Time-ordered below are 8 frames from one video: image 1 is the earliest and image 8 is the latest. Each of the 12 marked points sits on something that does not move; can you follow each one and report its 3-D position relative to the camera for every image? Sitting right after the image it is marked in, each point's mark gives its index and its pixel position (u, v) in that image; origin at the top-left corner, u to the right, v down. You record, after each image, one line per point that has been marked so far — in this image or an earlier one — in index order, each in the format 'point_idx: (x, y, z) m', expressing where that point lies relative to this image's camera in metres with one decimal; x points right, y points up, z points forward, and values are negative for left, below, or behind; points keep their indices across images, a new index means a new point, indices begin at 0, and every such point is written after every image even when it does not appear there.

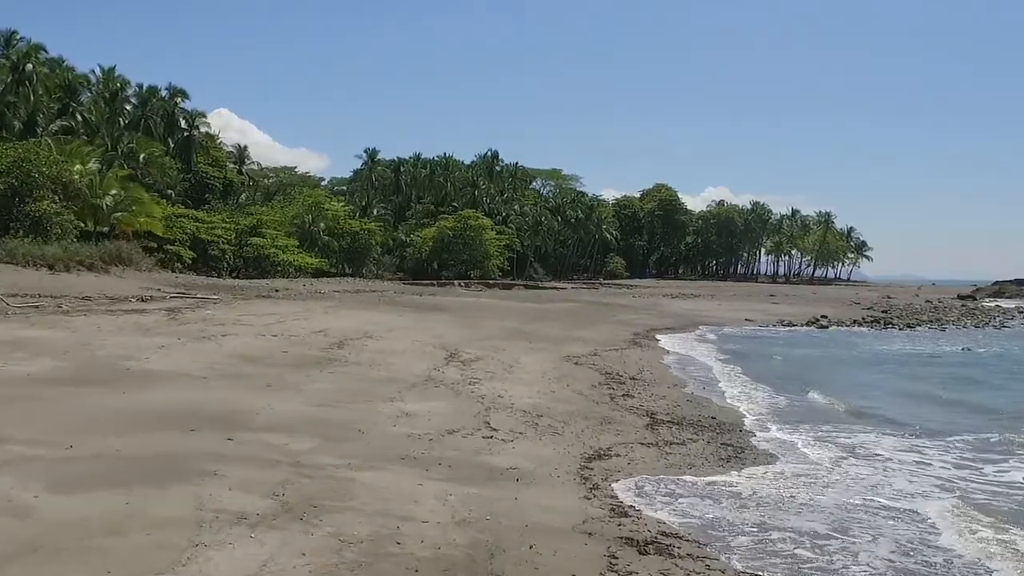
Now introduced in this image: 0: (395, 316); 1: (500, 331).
0: (-2.6, -0.6, +19.5) m
1: (-0.3, -0.9, +18.1) m
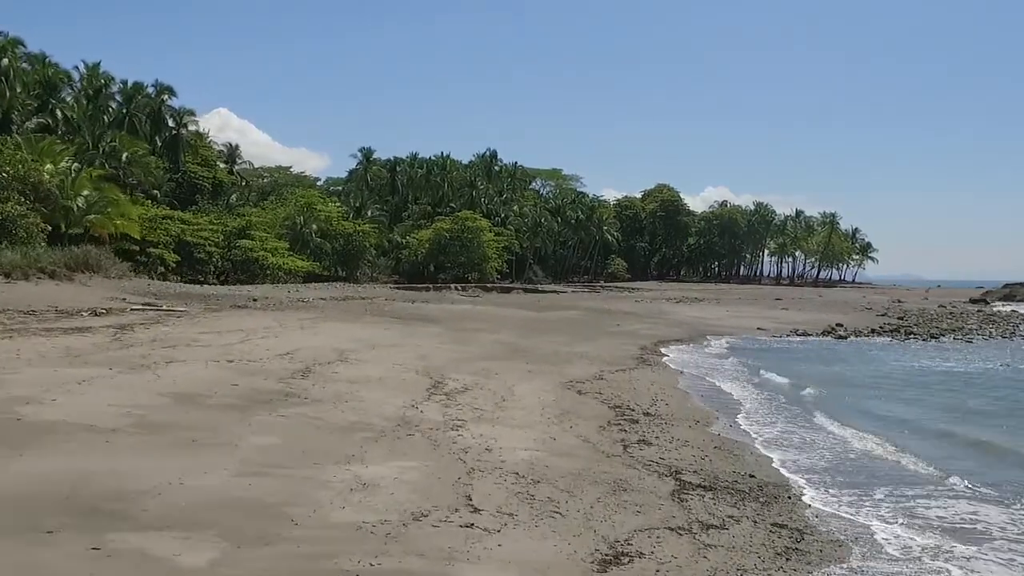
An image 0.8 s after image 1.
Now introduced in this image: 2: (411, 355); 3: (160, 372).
0: (-2.7, -0.8, +17.8) m
1: (-0.4, -1.1, +16.4) m
2: (-1.6, -1.0, +13.9) m
3: (-3.9, -0.9, +9.9) m
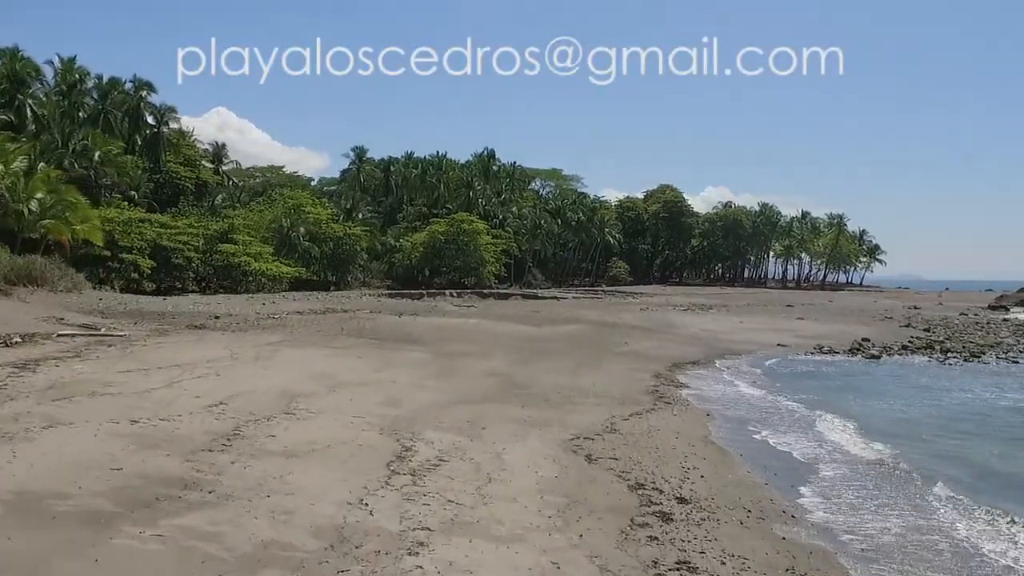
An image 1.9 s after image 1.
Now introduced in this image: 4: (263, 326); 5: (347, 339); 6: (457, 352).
0: (-2.8, -1.2, +15.2) m
1: (-0.5, -1.5, +13.8) m
2: (-1.7, -1.4, +11.3) m
3: (-4.0, -1.3, +7.3) m
4: (-5.4, -0.8, +19.2) m
5: (-3.4, -1.1, +18.2) m
6: (-1.1, -1.3, +17.7) m
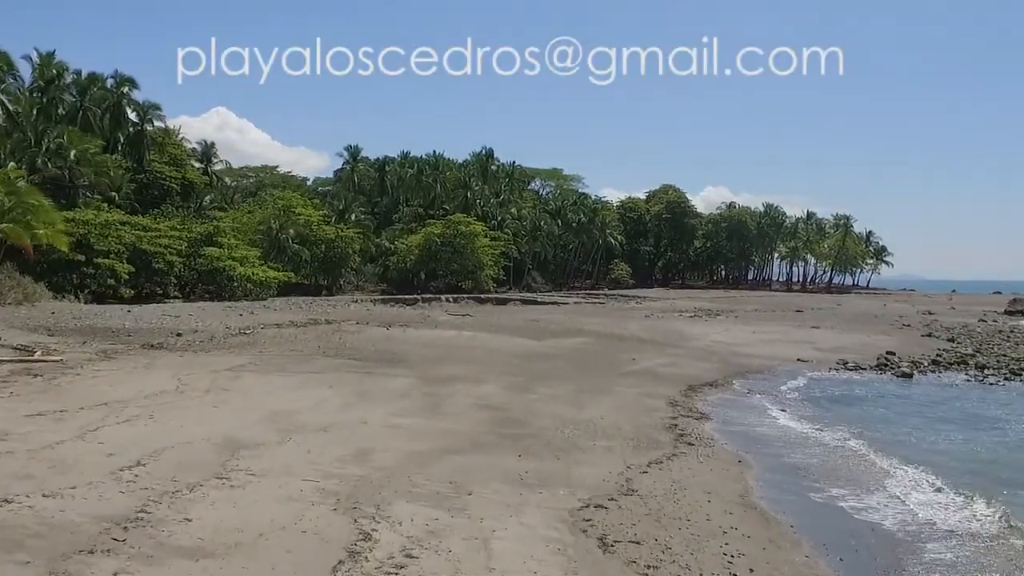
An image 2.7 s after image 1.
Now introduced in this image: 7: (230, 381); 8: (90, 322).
0: (-2.9, -1.5, +13.1) m
1: (-0.6, -1.8, +11.7) m
2: (-1.8, -1.7, +9.3) m
3: (-4.1, -1.6, +5.3) m
4: (-5.5, -1.1, +17.1) m
5: (-3.5, -1.3, +16.1) m
6: (-1.2, -1.6, +15.6) m
7: (-4.1, -1.4, +13.0) m
8: (-8.9, -0.7, +18.7) m
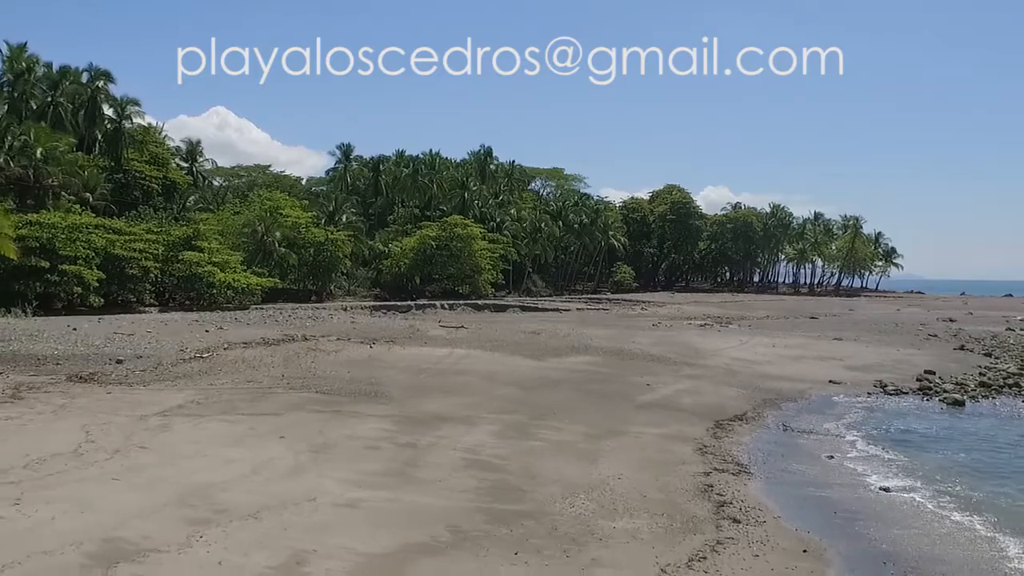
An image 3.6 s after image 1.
0: (-2.9, -1.8, +10.5) m
1: (-0.6, -2.1, +9.1) m
2: (-1.8, -2.0, +6.7) m
3: (-4.1, -1.9, +2.7) m
4: (-5.5, -1.4, +14.5) m
5: (-3.5, -1.7, +13.5) m
6: (-1.2, -1.9, +13.0) m
7: (-4.2, -1.7, +10.4) m
8: (-8.9, -1.0, +16.1) m
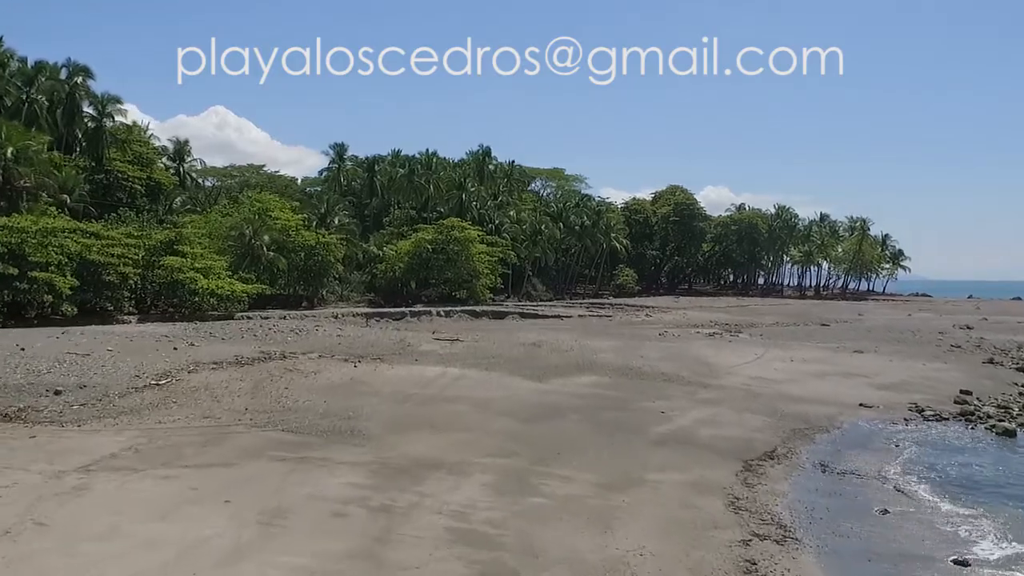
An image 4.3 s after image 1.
0: (-2.9, -2.1, +8.6) m
1: (-0.6, -2.4, +7.1) m
2: (-1.9, -2.3, +4.7) m
3: (-4.2, -2.2, +0.7) m
4: (-5.6, -1.7, +12.5) m
5: (-3.6, -2.0, +11.5) m
6: (-1.2, -2.2, +11.0) m
7: (-4.2, -2.0, +8.4) m
8: (-9.0, -1.3, +14.1) m
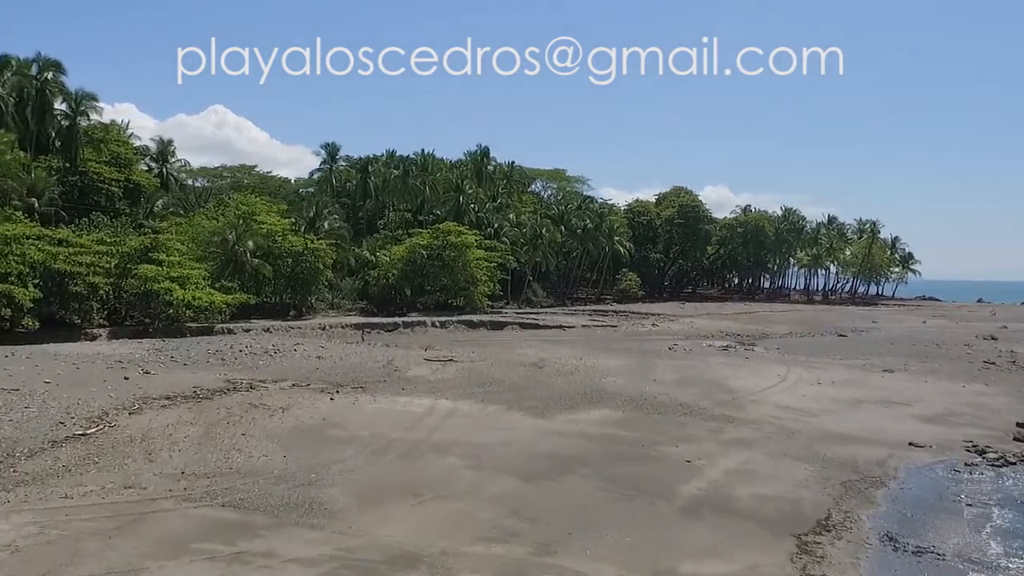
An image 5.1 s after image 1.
0: (-2.9, -2.5, +6.0) m
1: (-0.7, -2.8, +4.6) m
2: (-1.9, -2.7, +2.2) m
3: (-4.2, -2.6, -1.9) m
4: (-5.6, -2.2, +10.0) m
5: (-3.6, -2.4, +9.0) m
6: (-1.3, -2.6, +8.5) m
7: (-4.2, -2.4, +5.9) m
8: (-9.0, -1.7, +11.6) m
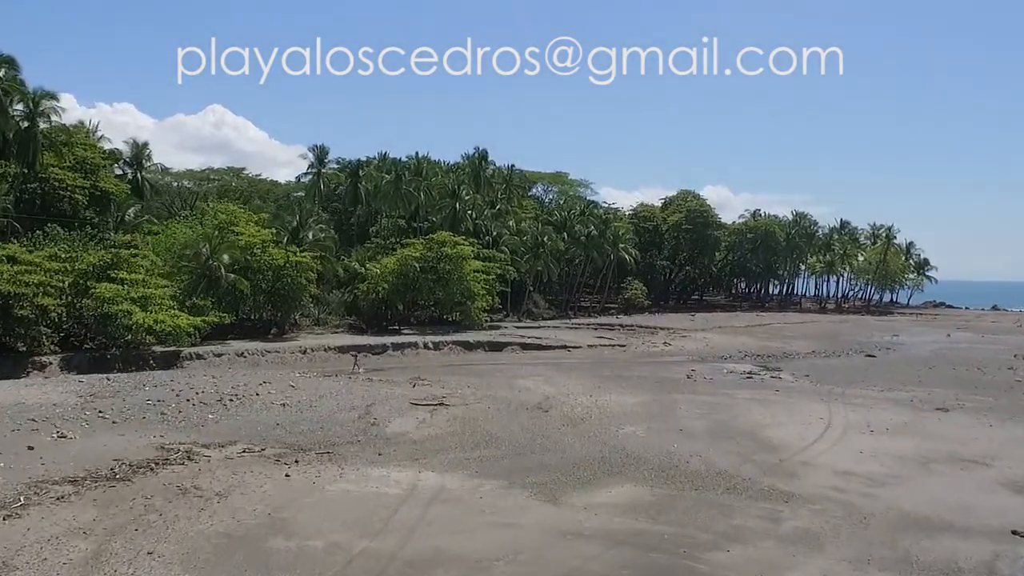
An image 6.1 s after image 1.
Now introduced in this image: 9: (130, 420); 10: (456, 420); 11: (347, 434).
0: (-2.9, -3.3, +2.5) m
1: (-0.6, -3.6, +1.1) m
2: (-1.8, -3.5, -1.4) m
3: (-4.1, -3.4, -5.4) m
4: (-5.6, -2.9, +6.5) m
5: (-3.5, -3.1, +5.4) m
6: (-1.2, -3.4, +5.0) m
7: (-4.2, -3.2, +2.3) m
8: (-9.0, -2.5, +8.0) m
9: (-7.1, -2.4, +16.6) m
10: (-1.2, -2.9, +19.3) m
11: (-3.1, -2.8, +16.9) m
